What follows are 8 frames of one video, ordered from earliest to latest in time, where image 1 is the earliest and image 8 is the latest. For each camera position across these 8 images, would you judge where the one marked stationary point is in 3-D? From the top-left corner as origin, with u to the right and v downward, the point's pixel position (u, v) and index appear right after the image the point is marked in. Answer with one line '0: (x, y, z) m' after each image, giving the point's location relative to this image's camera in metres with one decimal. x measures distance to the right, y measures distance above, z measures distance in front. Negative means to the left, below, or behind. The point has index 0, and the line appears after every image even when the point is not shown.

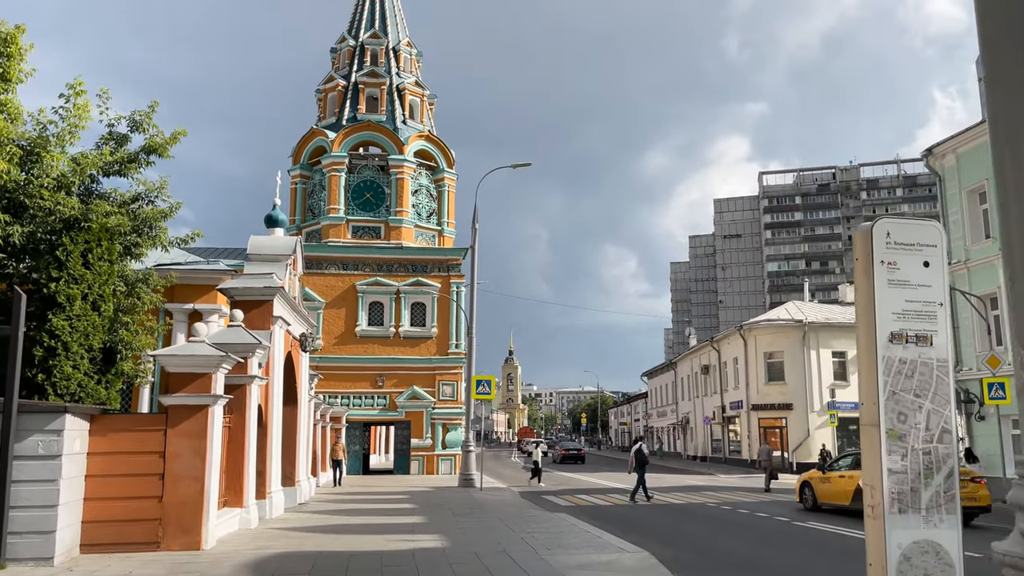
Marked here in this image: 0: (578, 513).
0: (+1.4, -4.8, +17.3) m
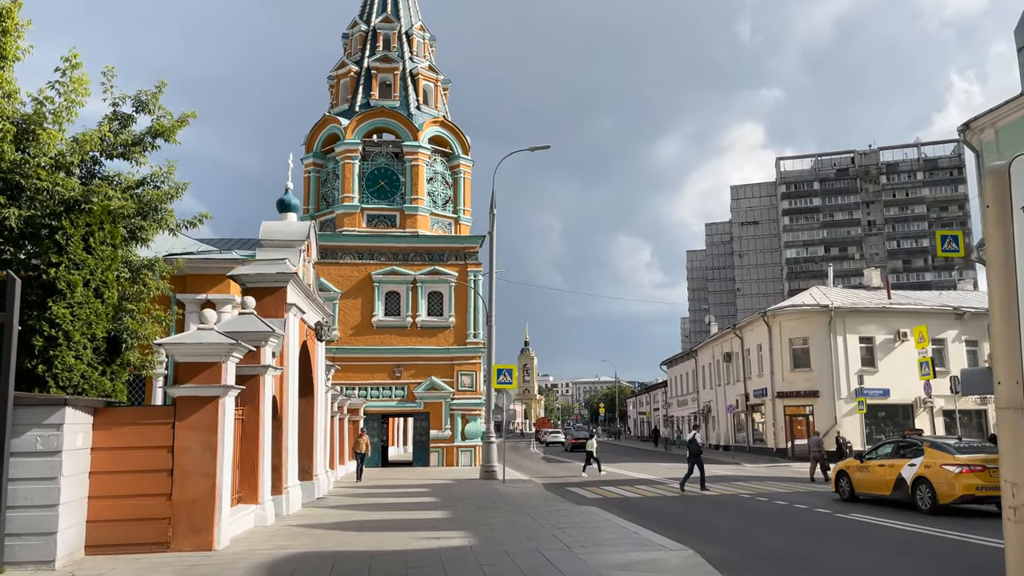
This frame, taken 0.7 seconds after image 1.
0: (+1.9, -4.4, +16.6) m
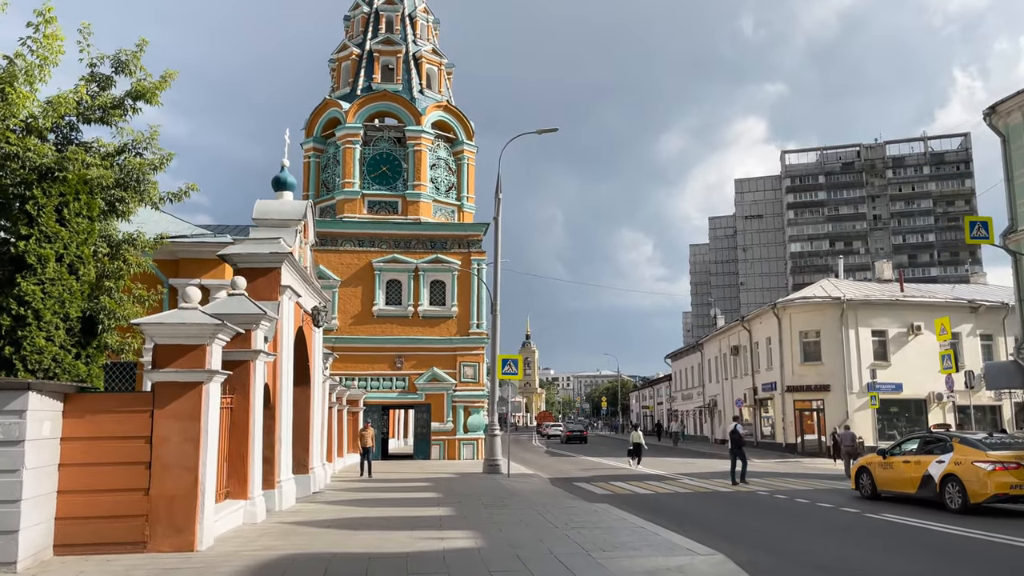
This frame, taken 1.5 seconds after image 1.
0: (+2.1, -4.1, +15.7) m
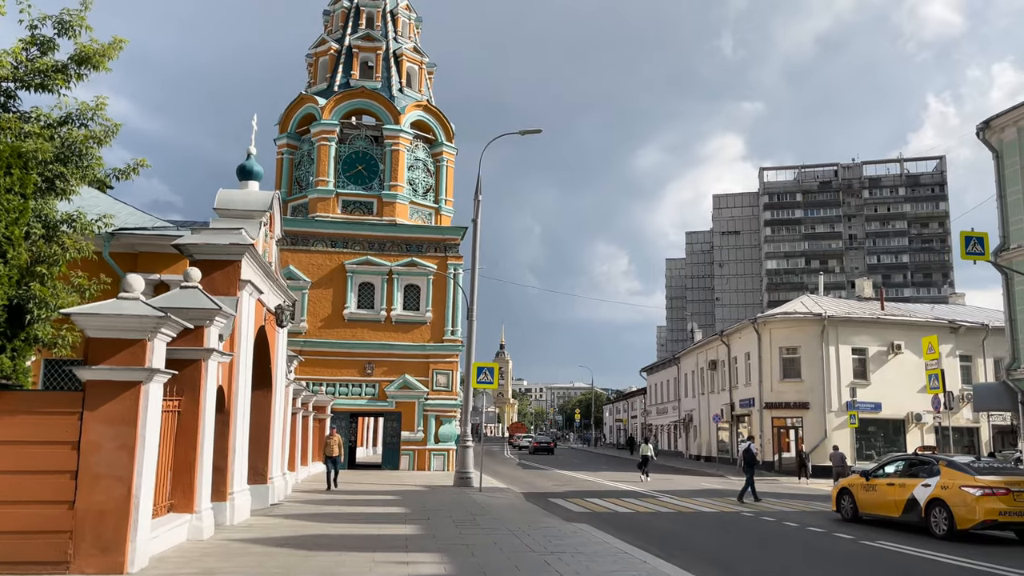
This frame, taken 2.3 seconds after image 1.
0: (+1.6, -4.2, +14.8) m
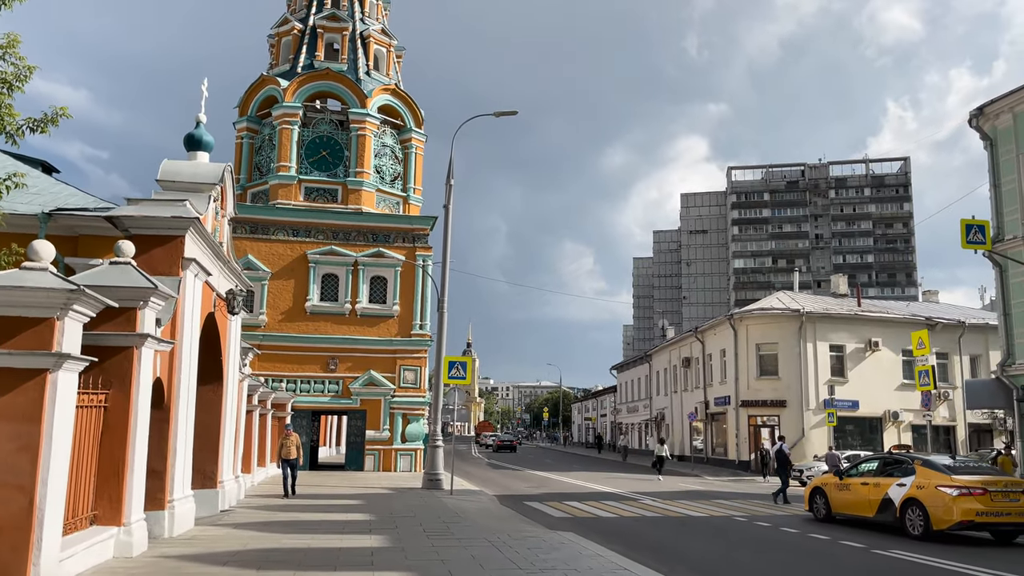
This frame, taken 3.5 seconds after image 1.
0: (+1.2, -4.0, +13.5) m
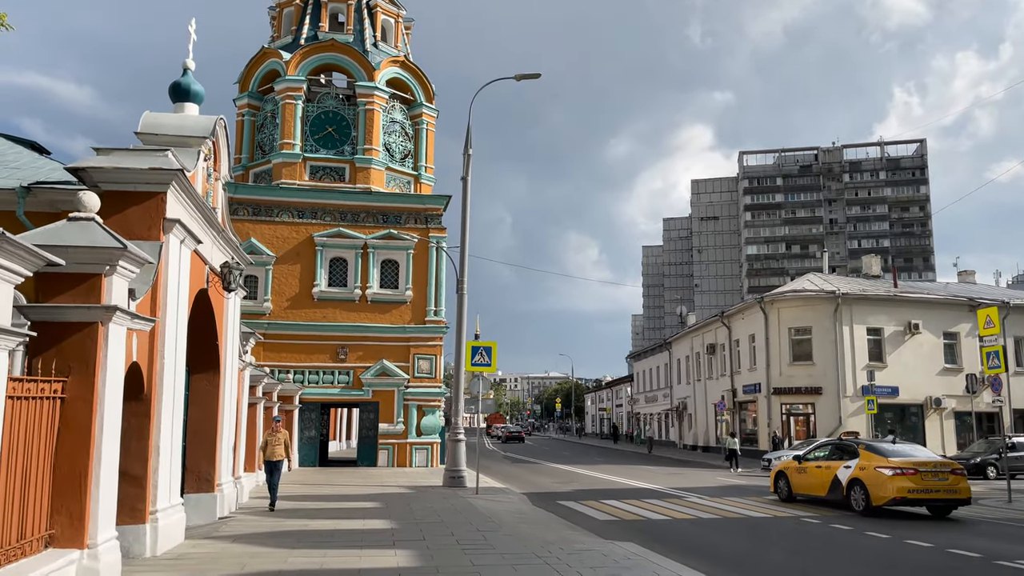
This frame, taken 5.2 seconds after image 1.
0: (+1.8, -3.5, +11.5) m
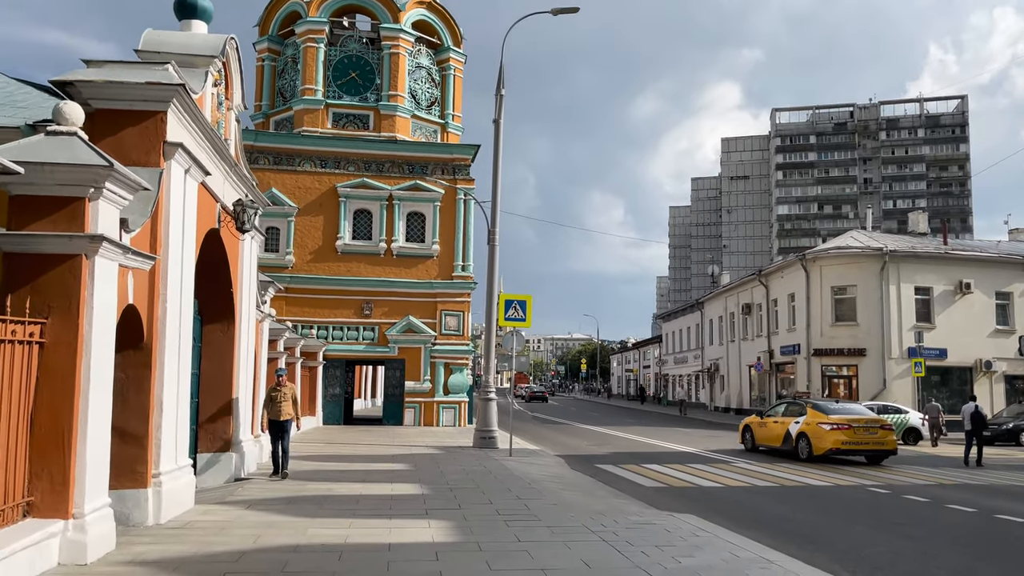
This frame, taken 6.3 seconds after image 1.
0: (+2.4, -2.8, +10.4) m
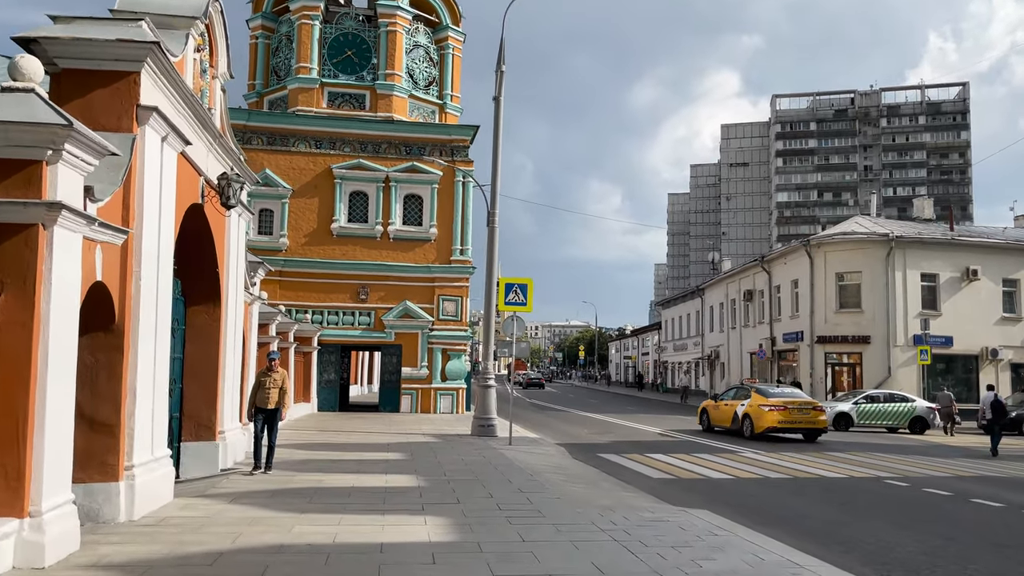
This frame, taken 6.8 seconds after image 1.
0: (+2.4, -2.6, +9.8) m
